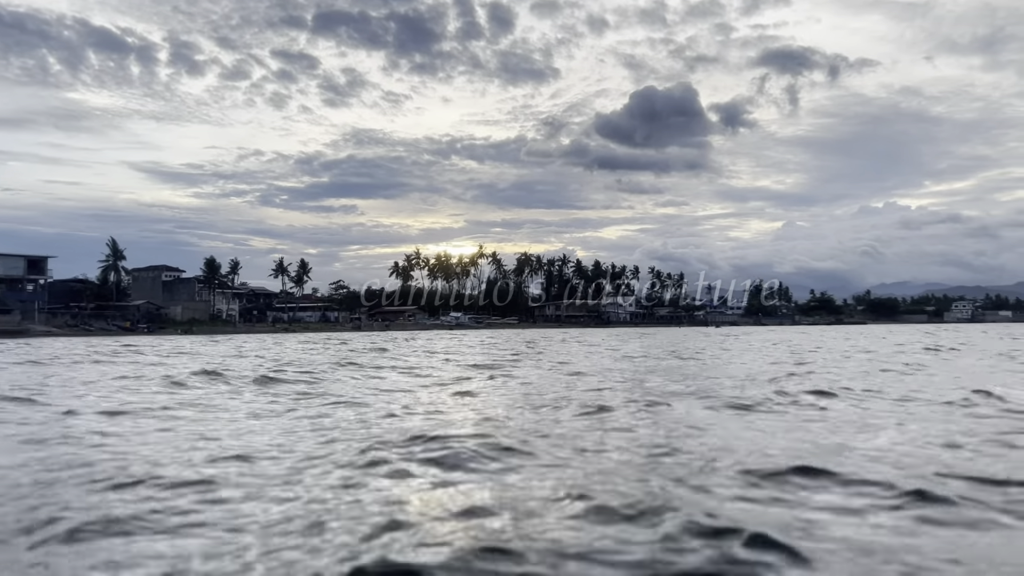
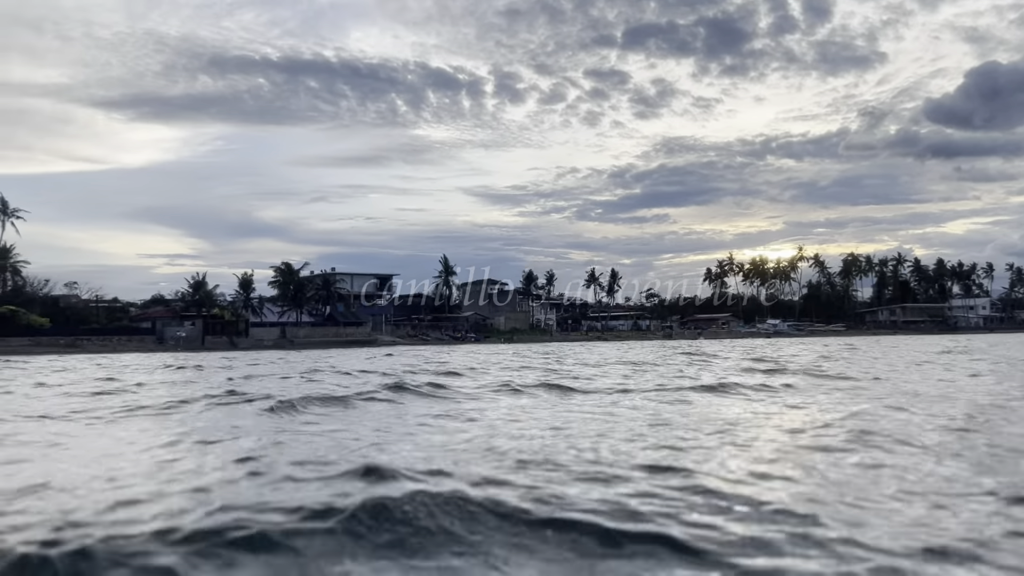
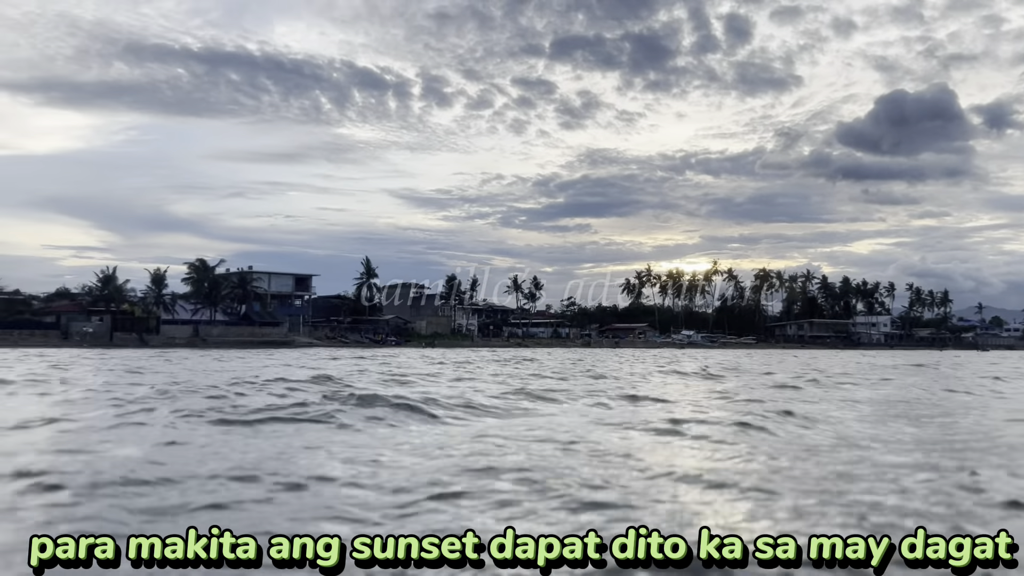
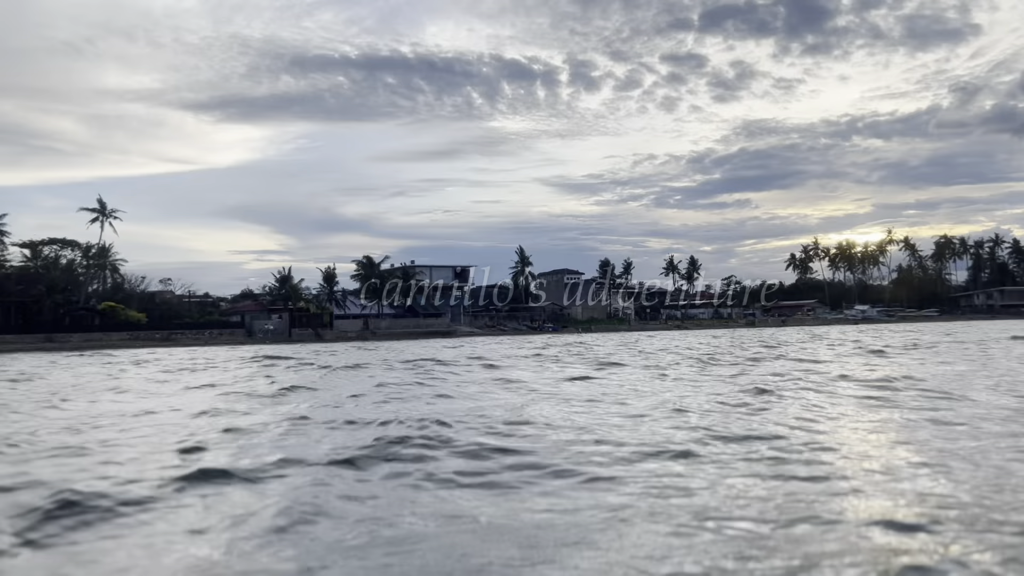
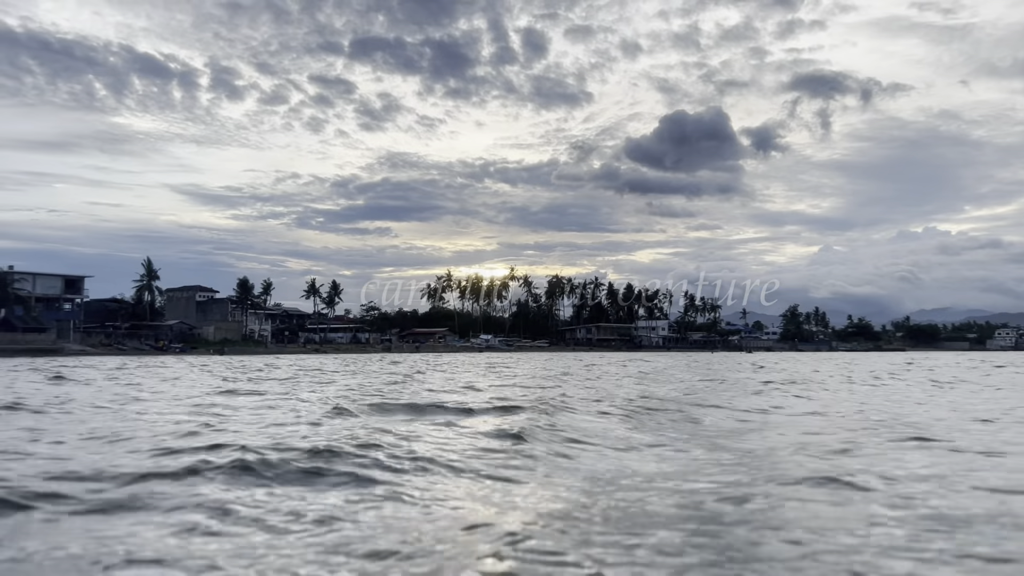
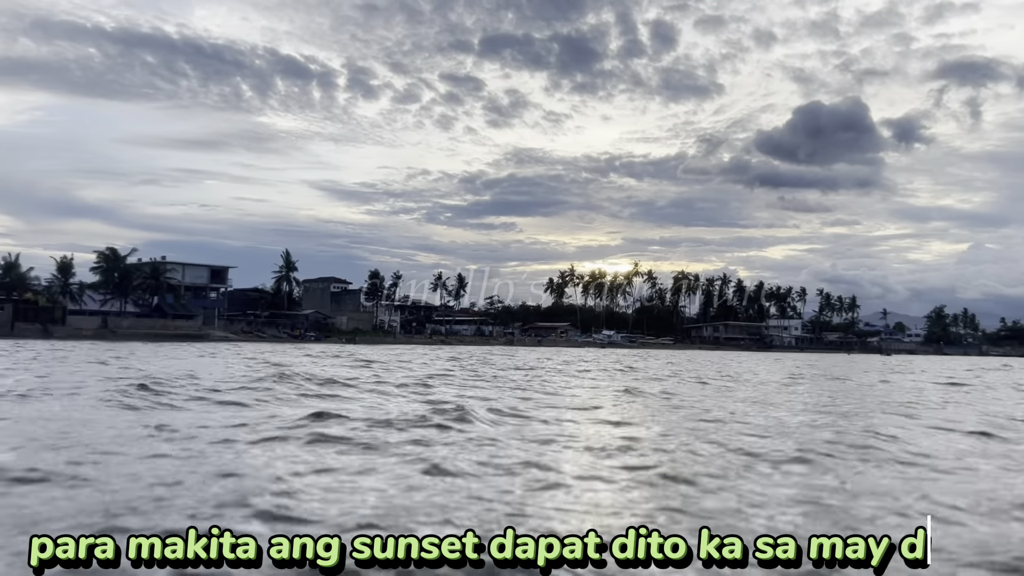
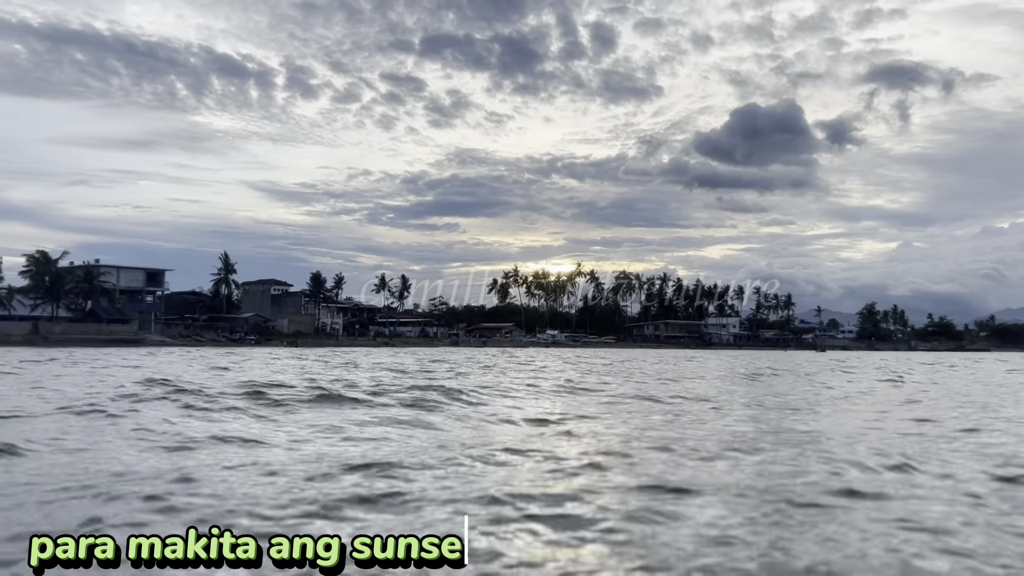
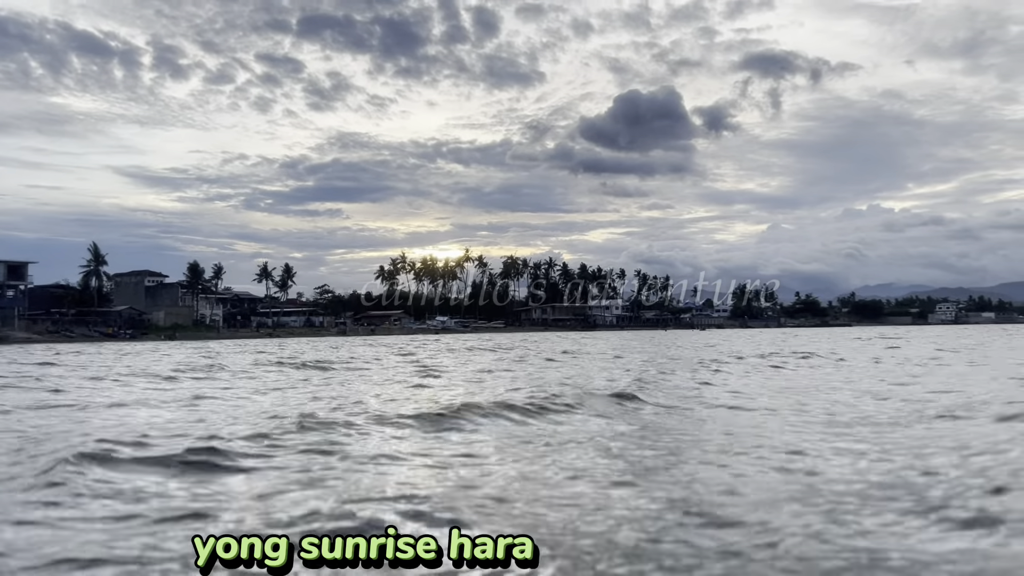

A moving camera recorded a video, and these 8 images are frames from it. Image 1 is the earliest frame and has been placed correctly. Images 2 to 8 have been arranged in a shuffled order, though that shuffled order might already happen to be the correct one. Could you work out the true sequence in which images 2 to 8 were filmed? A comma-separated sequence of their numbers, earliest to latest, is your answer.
8, 5, 7, 6, 3, 2, 4
